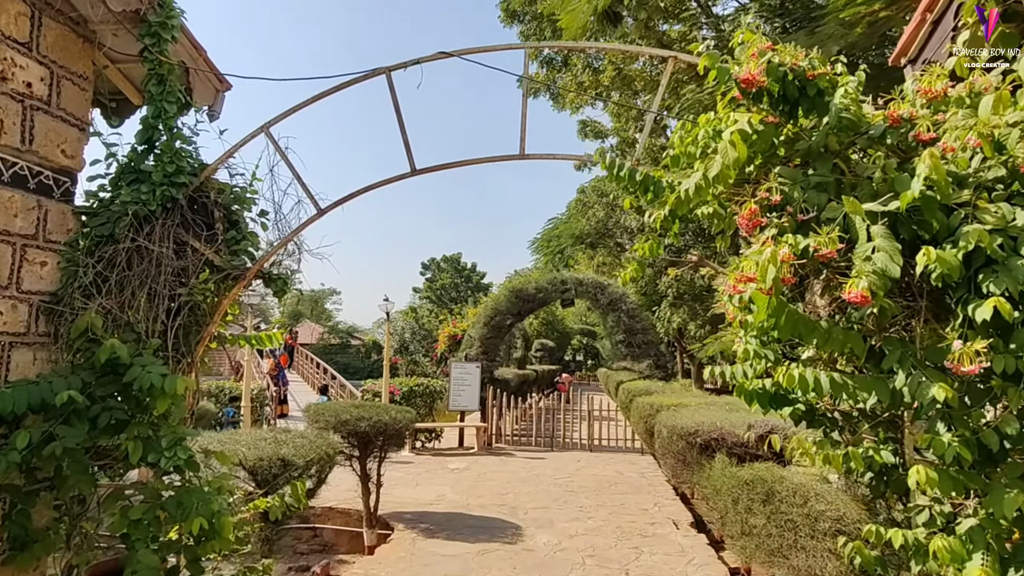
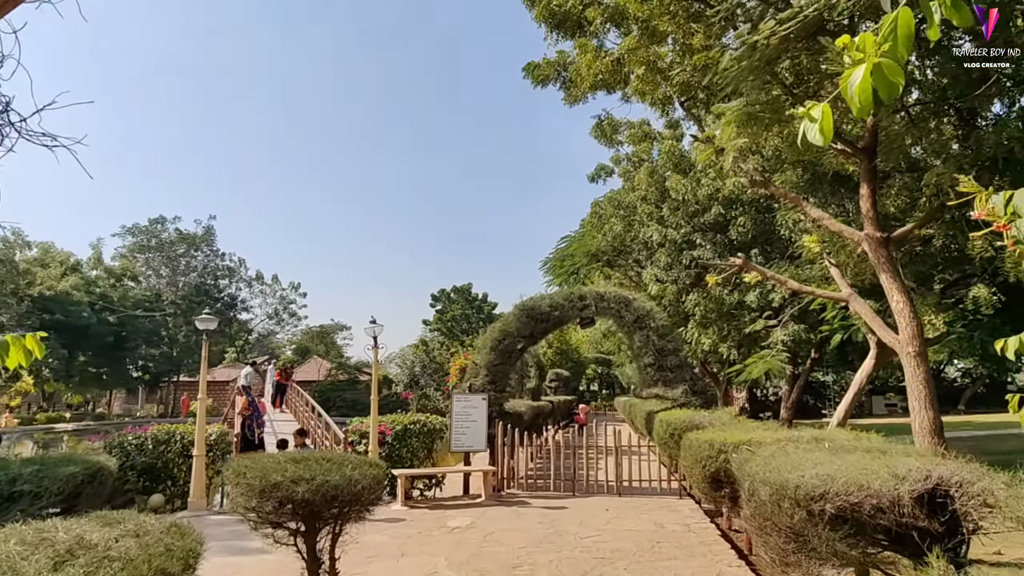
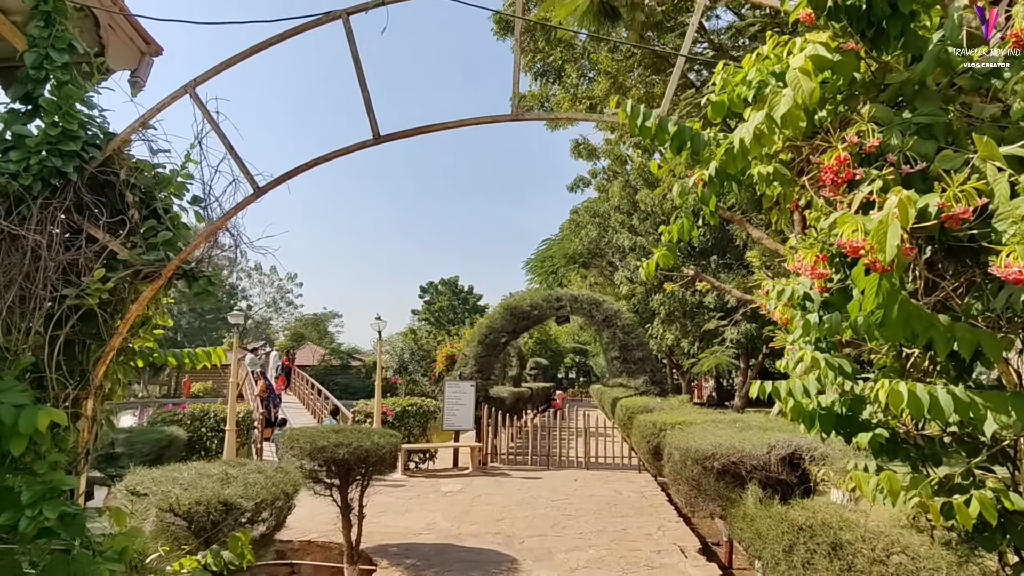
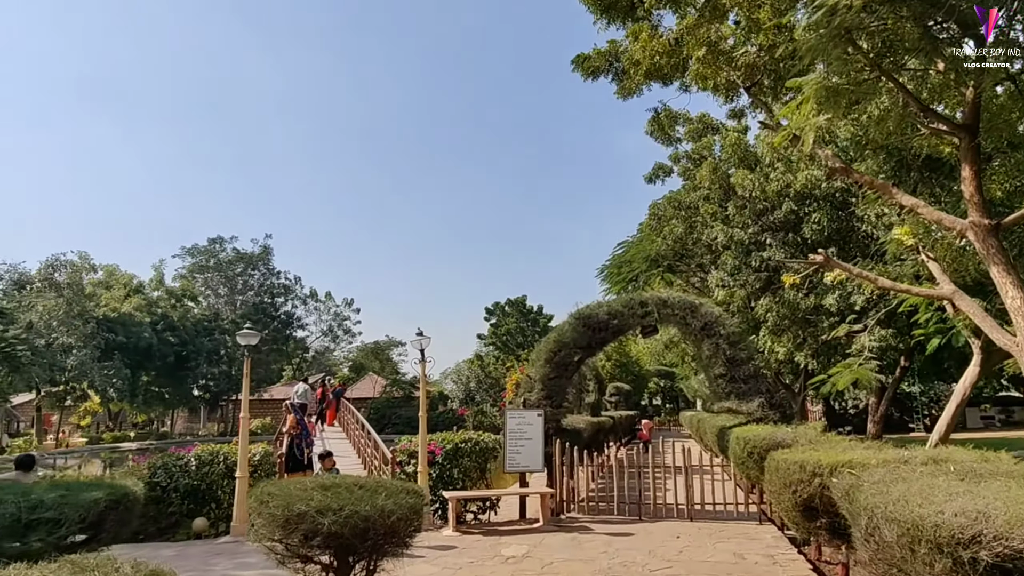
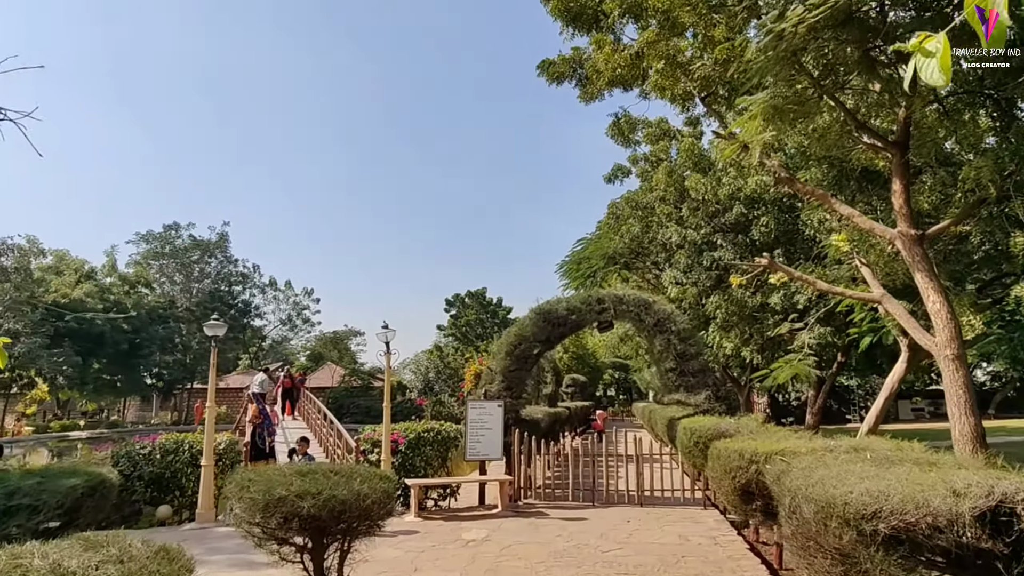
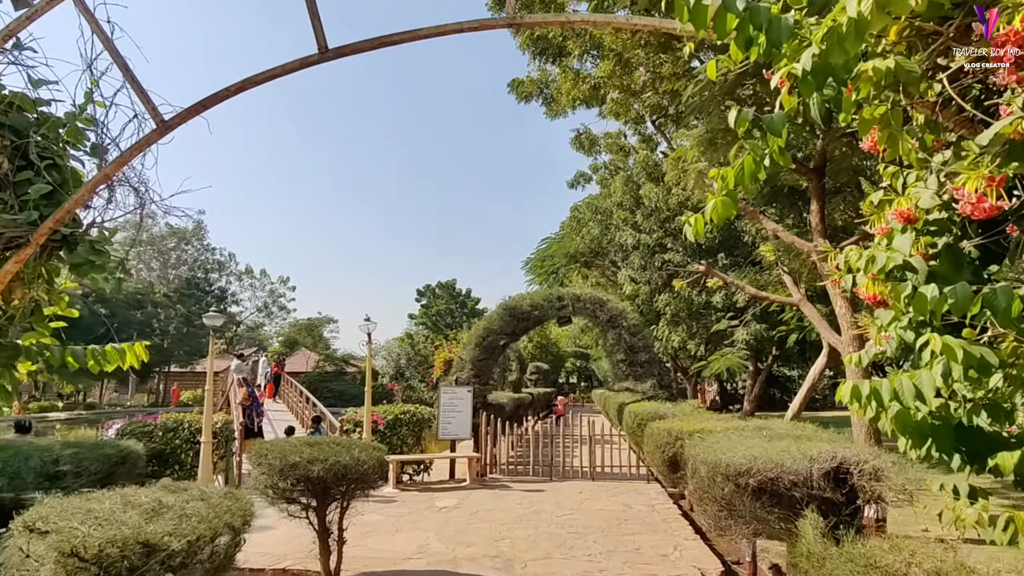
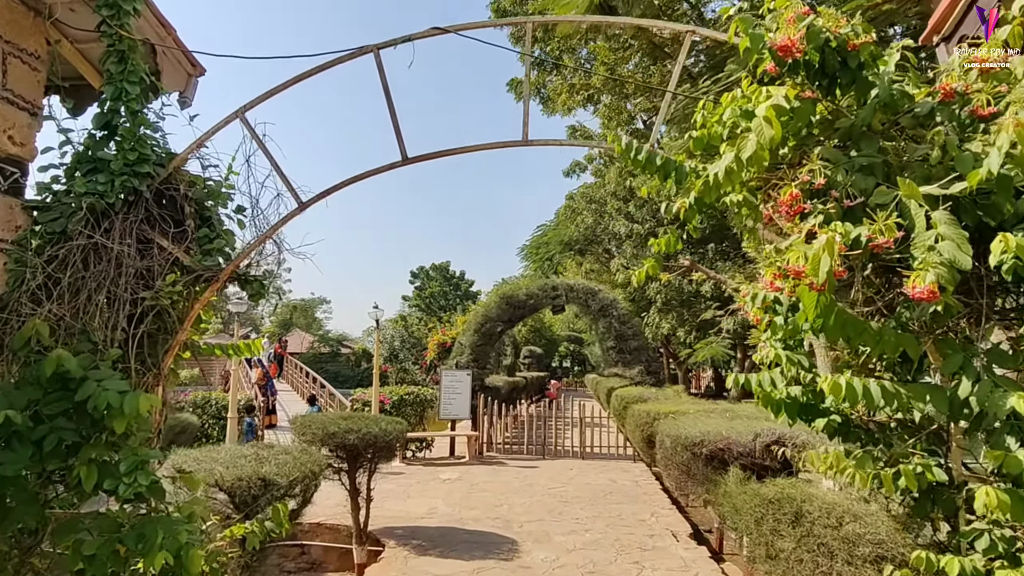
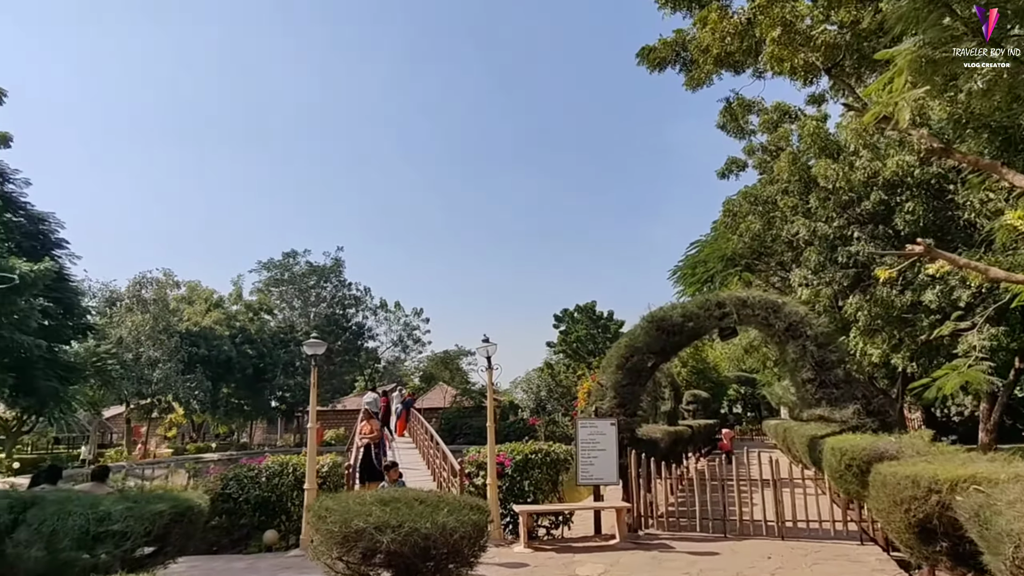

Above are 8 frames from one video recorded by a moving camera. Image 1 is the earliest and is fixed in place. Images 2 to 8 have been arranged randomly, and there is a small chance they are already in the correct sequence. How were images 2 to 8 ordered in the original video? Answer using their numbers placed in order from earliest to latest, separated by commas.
7, 3, 6, 2, 5, 4, 8
